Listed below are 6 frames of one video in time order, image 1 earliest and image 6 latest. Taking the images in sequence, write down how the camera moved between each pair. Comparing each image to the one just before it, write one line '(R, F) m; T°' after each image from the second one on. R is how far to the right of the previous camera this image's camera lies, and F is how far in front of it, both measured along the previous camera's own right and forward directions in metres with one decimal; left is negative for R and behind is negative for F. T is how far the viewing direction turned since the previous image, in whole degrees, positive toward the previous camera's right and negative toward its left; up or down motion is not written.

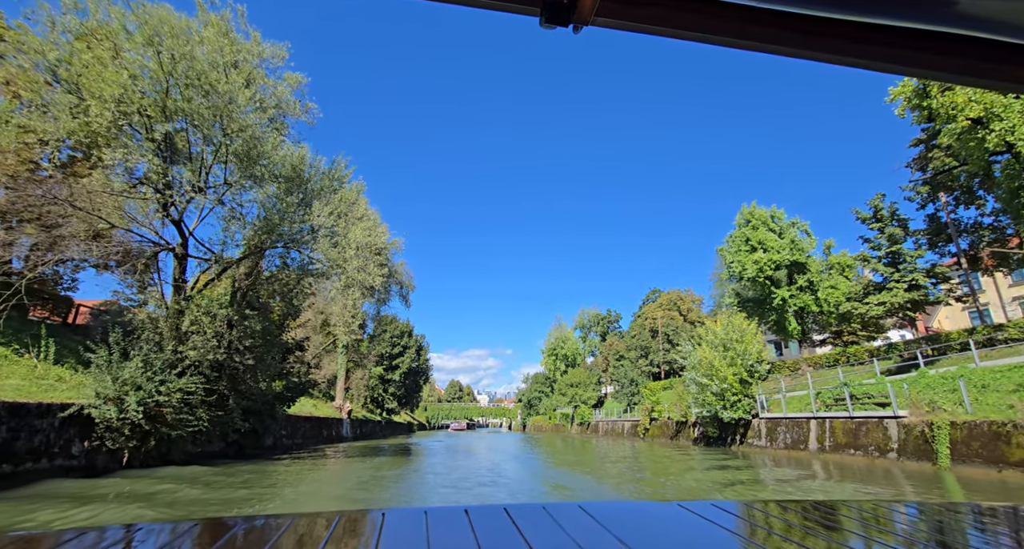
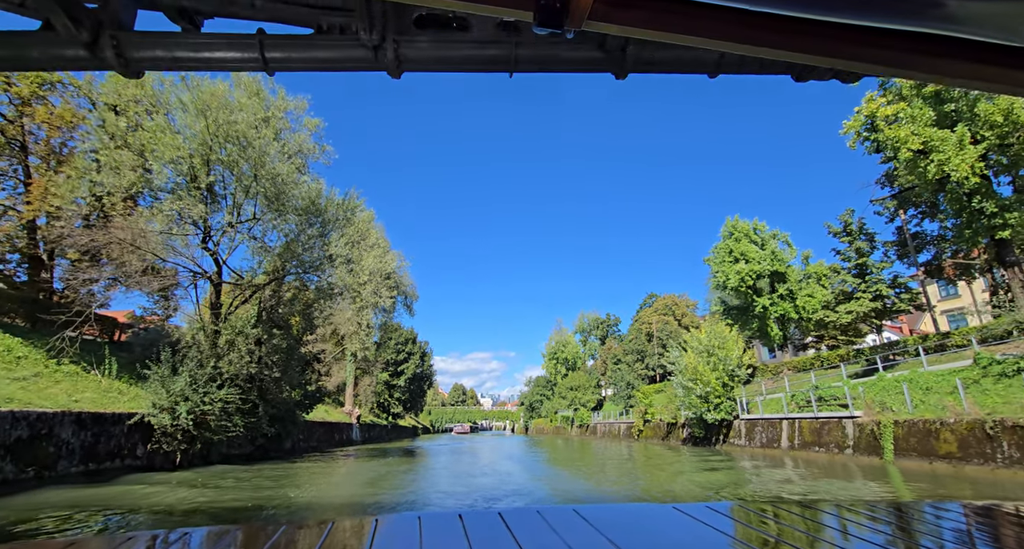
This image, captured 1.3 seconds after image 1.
(+0.3, -2.1) m; 0°
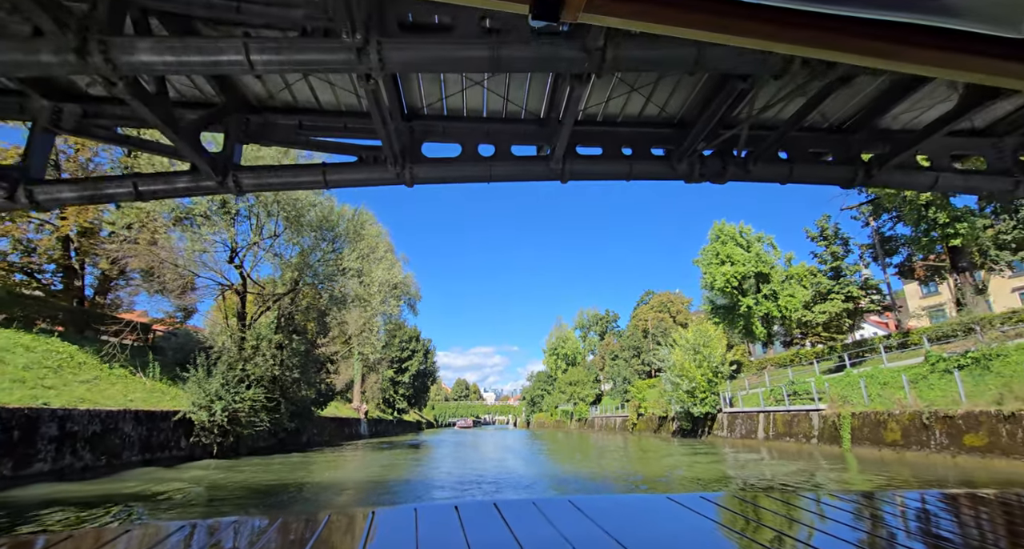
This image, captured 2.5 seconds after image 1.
(+0.3, -1.9) m; 0°
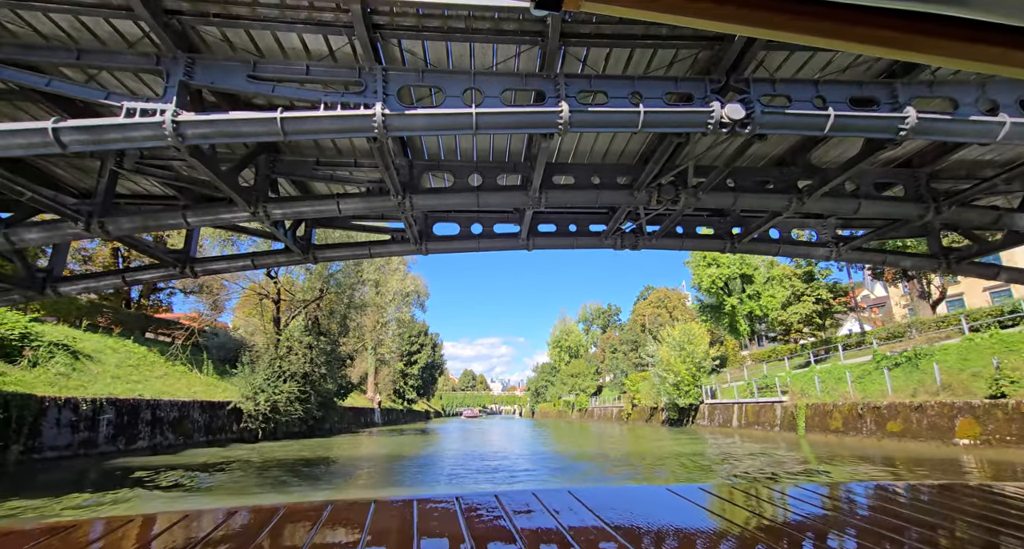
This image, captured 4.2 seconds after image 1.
(+0.4, -2.8) m; -1°
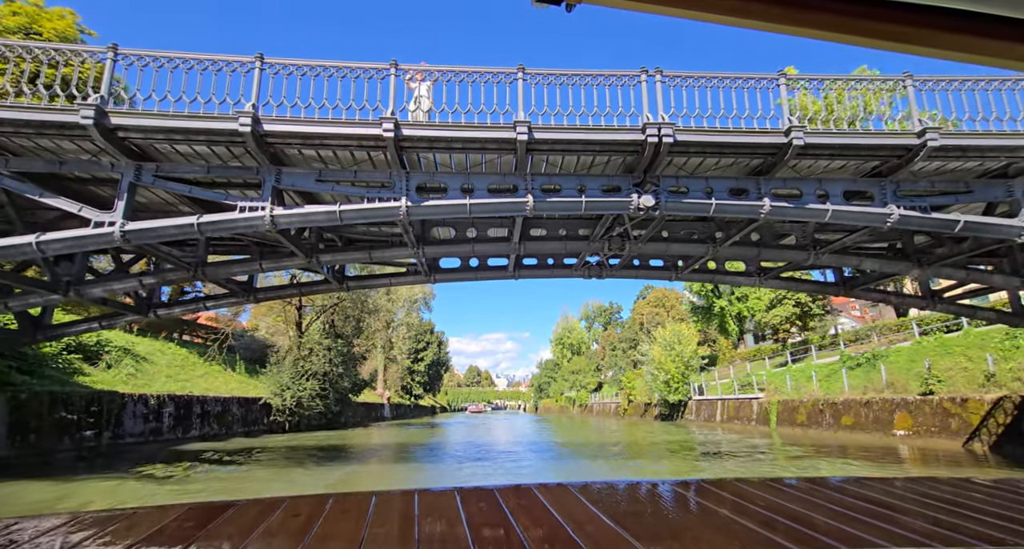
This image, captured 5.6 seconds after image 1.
(+0.3, -2.2) m; -1°
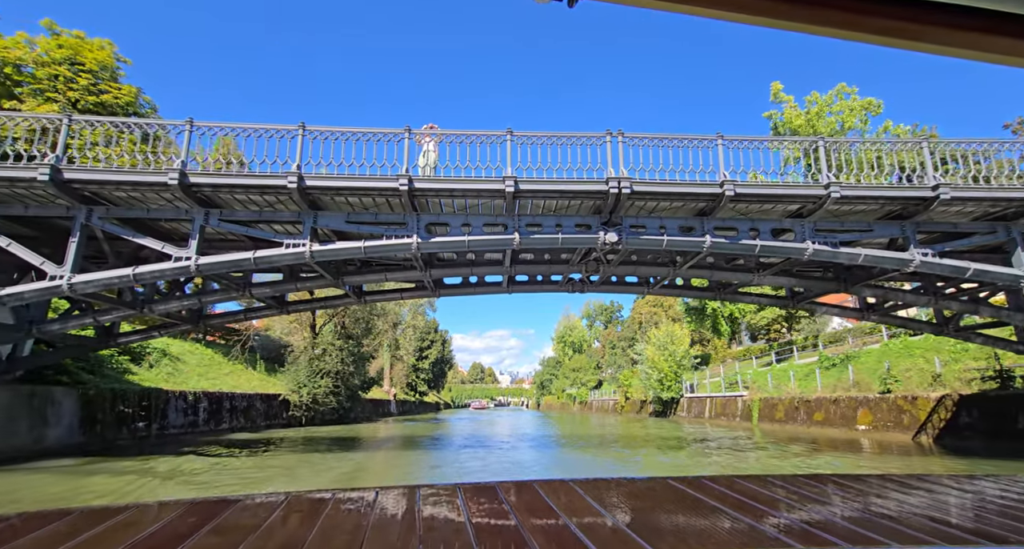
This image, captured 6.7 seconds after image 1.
(+0.2, -1.7) m; 0°
